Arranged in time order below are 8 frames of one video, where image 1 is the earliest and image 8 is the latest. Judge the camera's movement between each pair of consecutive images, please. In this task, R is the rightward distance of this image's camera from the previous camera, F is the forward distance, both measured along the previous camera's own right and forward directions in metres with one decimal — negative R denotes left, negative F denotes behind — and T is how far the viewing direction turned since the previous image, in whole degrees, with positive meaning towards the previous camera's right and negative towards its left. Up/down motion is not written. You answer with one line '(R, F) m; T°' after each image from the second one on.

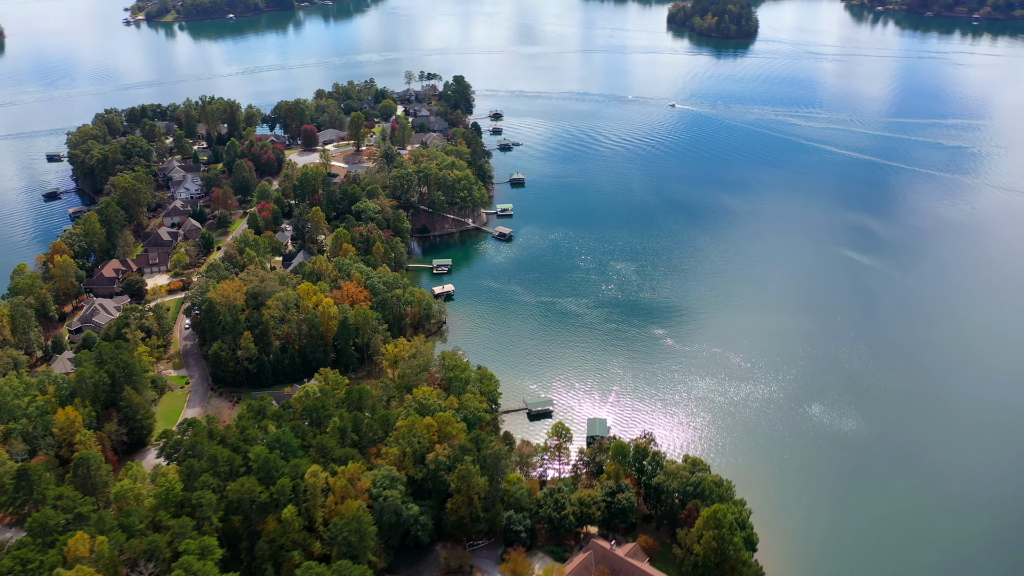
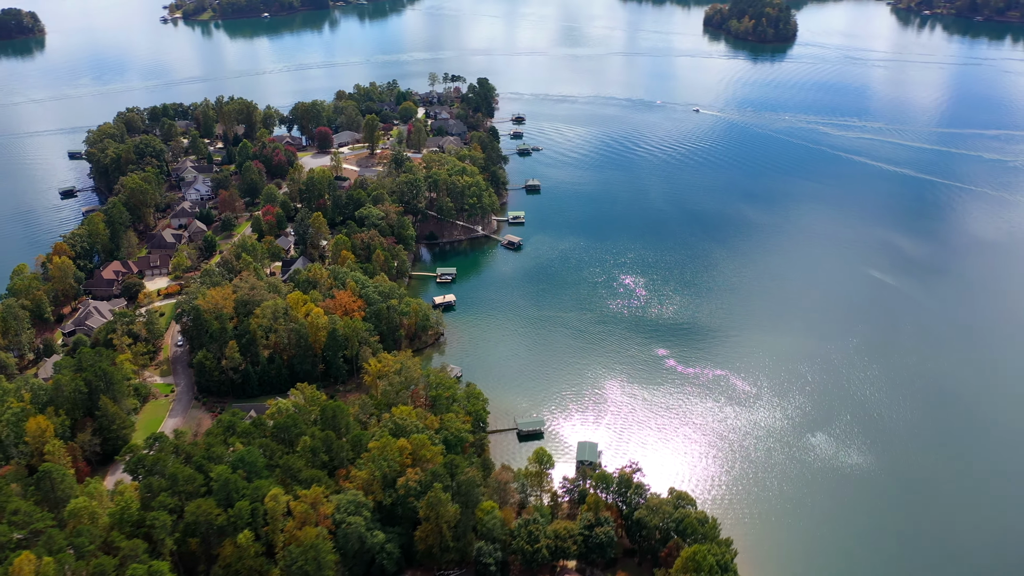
(+2.2, +1.3) m; -3°
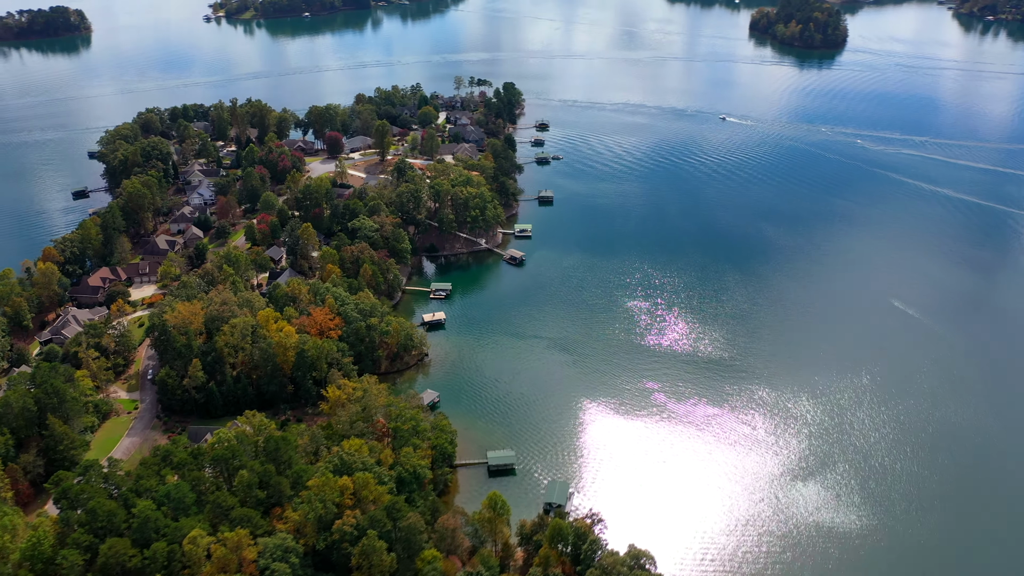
(+3.6, +2.0) m; -3°
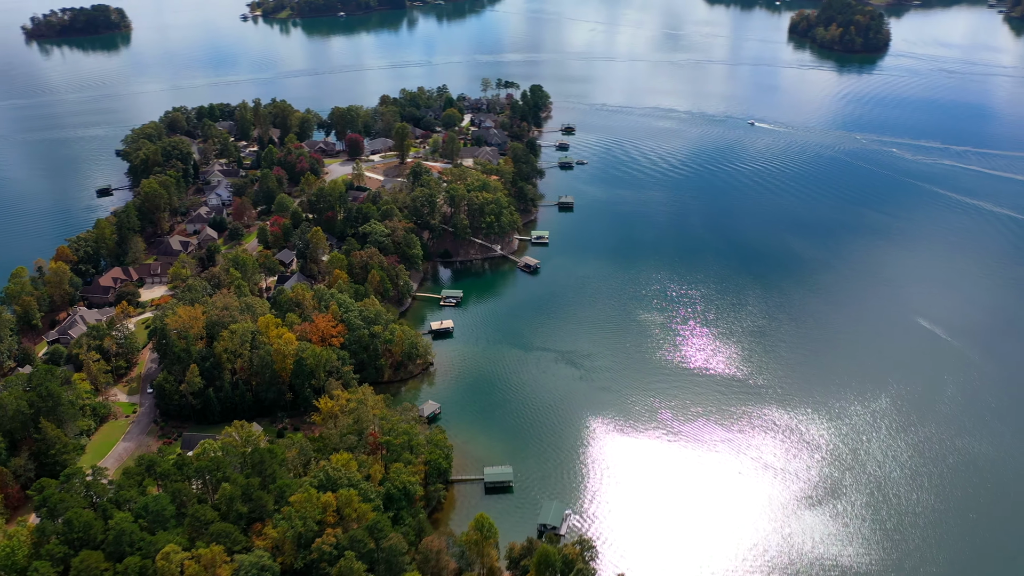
(+1.6, +1.0) m; -3°
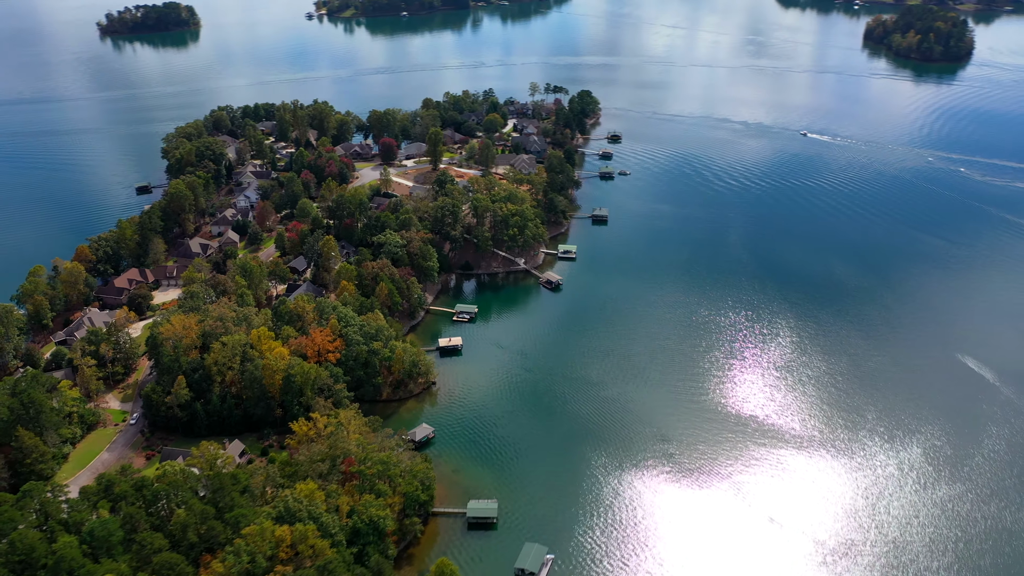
(+3.3, +2.1) m; -5°
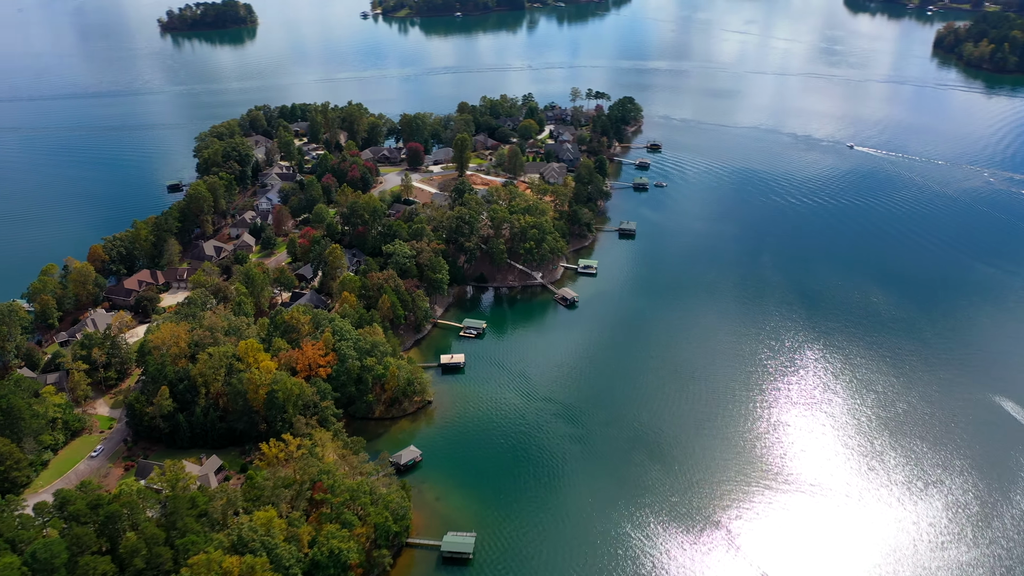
(+3.1, +1.9) m; -4°
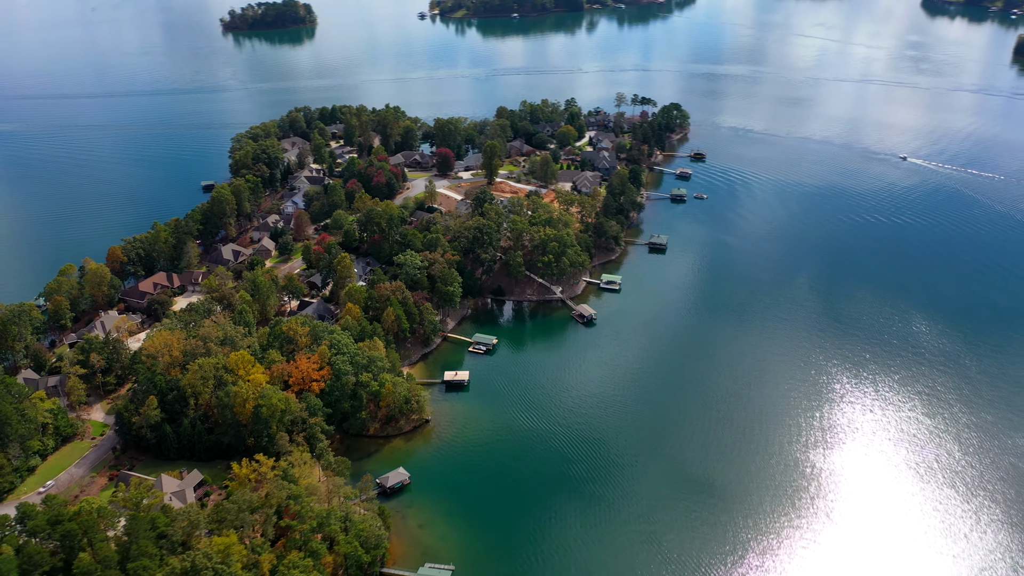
(+3.2, +1.8) m; -5°
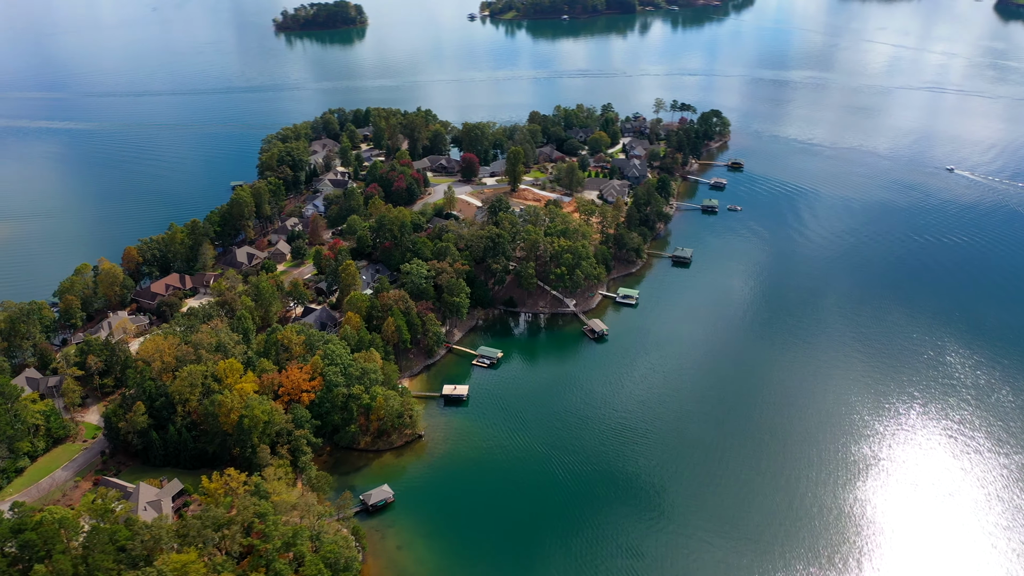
(+3.1, +1.4) m; -4°
